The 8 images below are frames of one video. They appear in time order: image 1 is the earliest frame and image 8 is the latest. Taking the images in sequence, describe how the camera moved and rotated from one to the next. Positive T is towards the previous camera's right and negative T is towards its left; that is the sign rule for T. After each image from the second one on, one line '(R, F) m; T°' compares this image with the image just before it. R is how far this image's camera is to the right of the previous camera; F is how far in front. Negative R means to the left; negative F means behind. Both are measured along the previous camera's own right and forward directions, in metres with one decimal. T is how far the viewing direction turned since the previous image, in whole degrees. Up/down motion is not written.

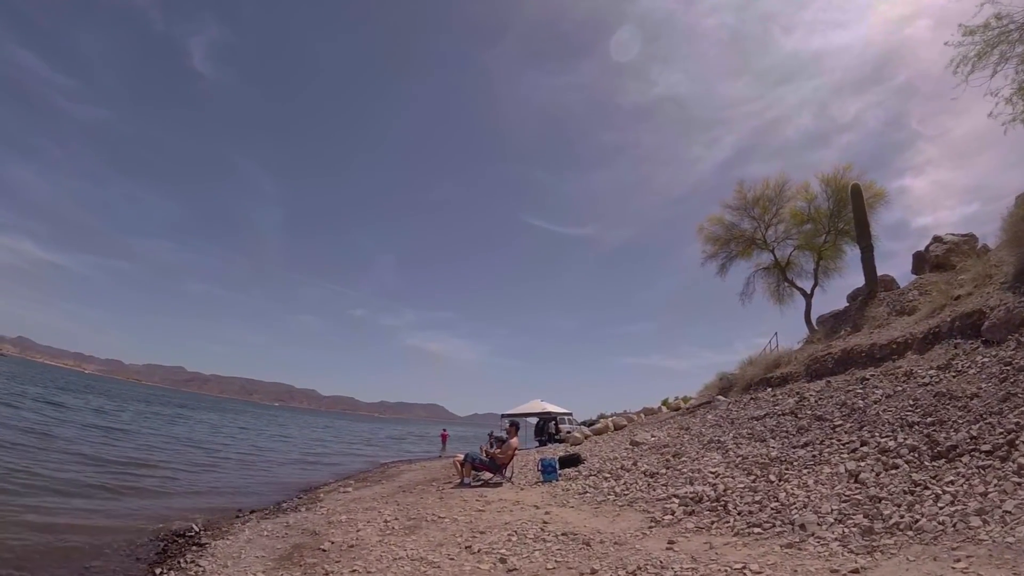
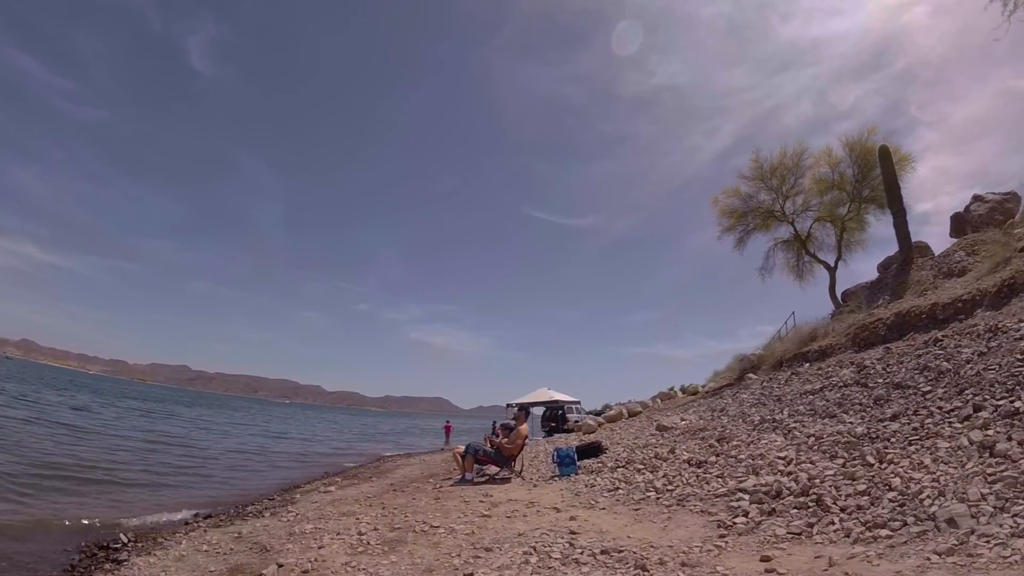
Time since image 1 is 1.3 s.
(-0.1, +2.2) m; 0°
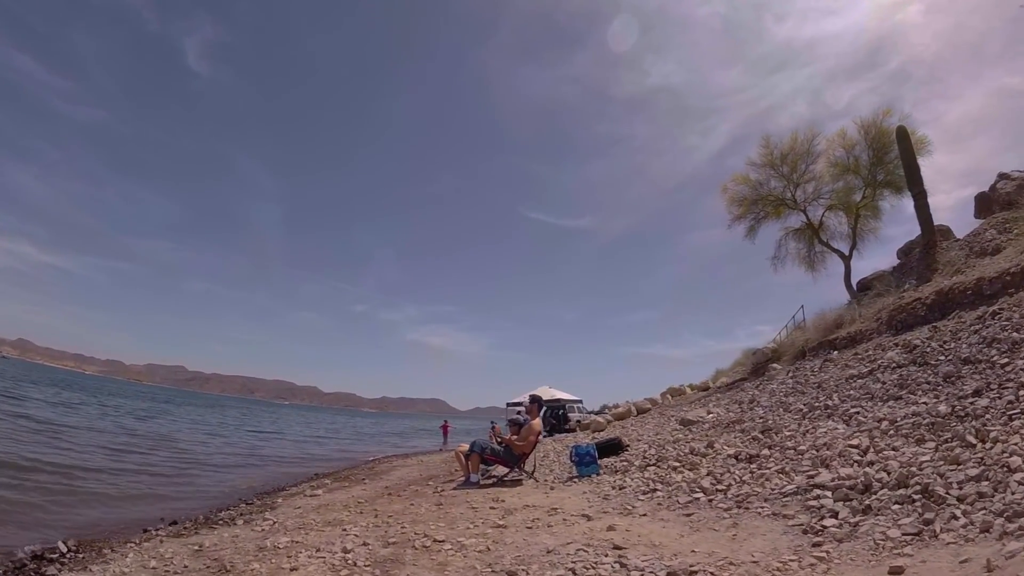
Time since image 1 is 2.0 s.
(-0.3, +1.4) m; 0°
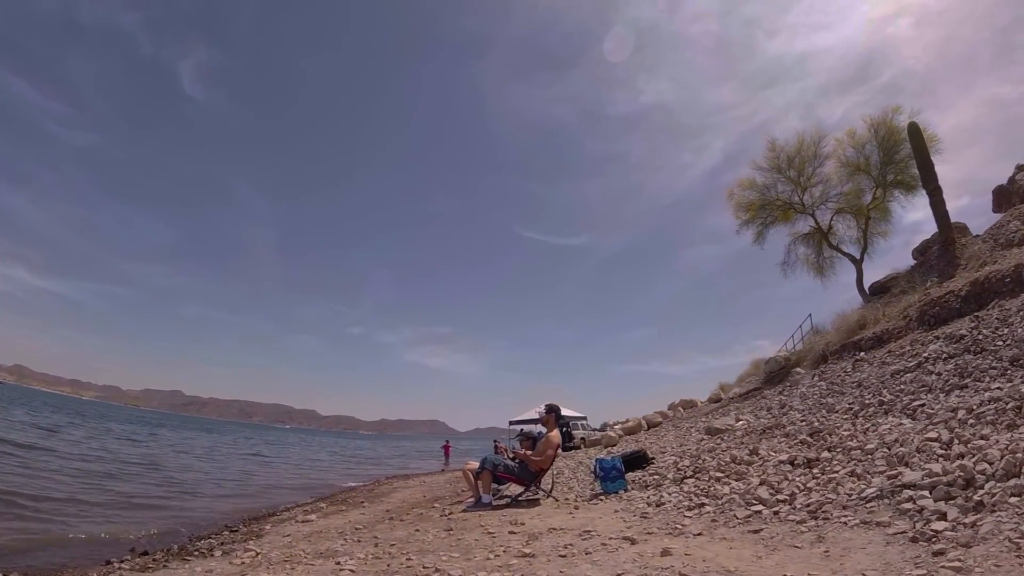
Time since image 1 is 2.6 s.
(-0.2, +1.0) m; 0°
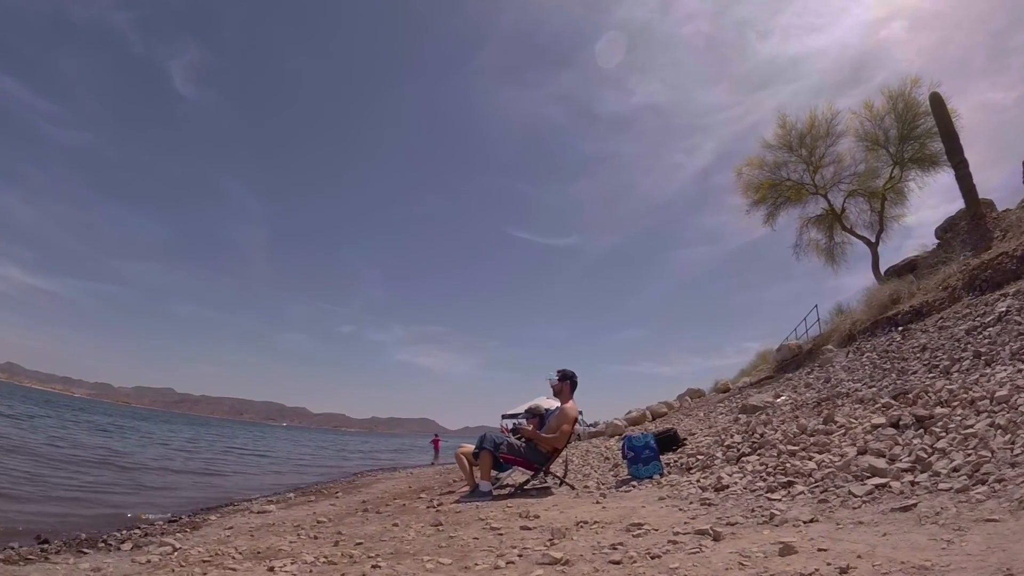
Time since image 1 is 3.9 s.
(-0.2, +1.8) m; +1°
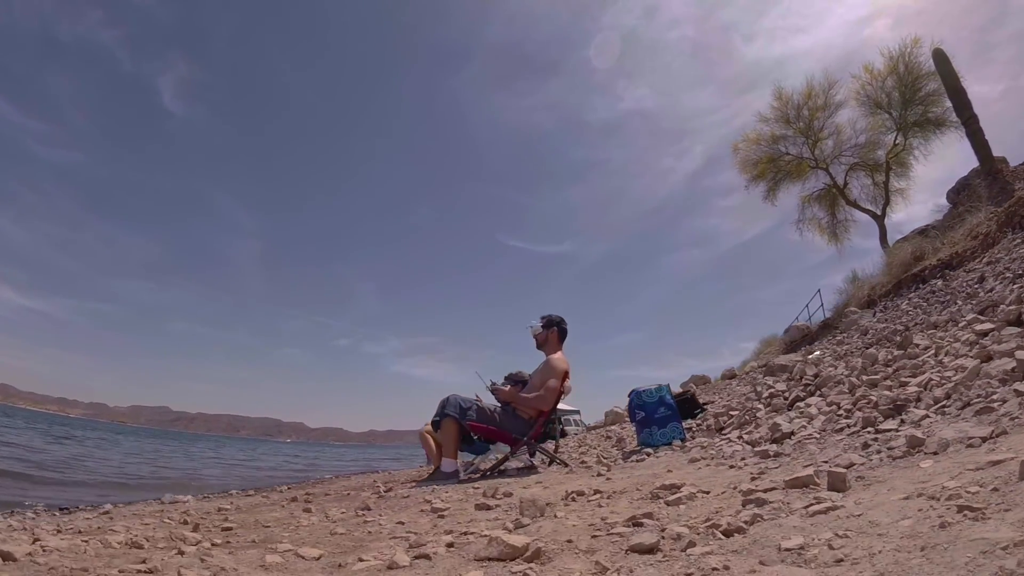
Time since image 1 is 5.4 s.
(+0.3, +1.8) m; +1°
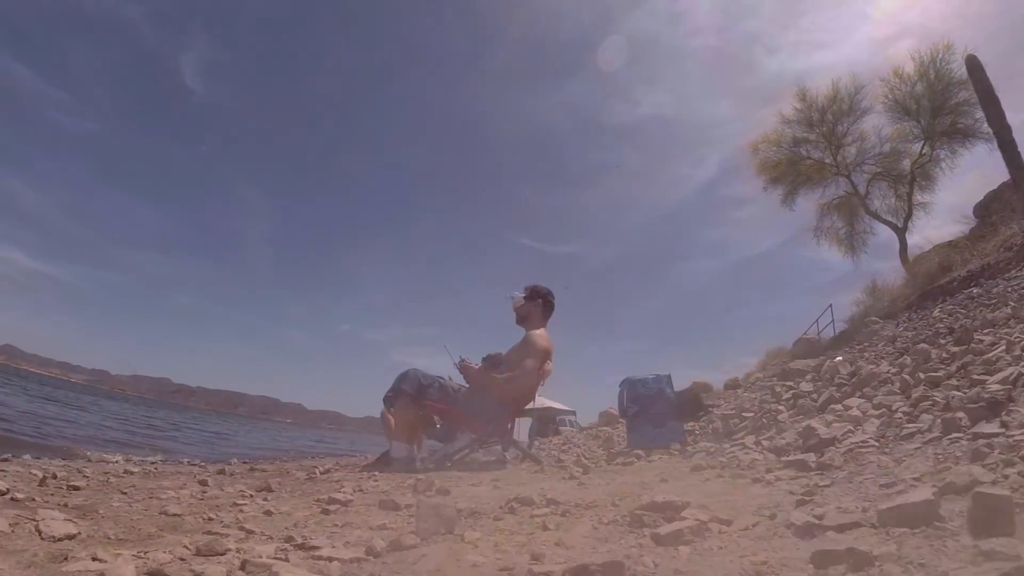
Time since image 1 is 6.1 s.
(+0.3, +0.9) m; -1°
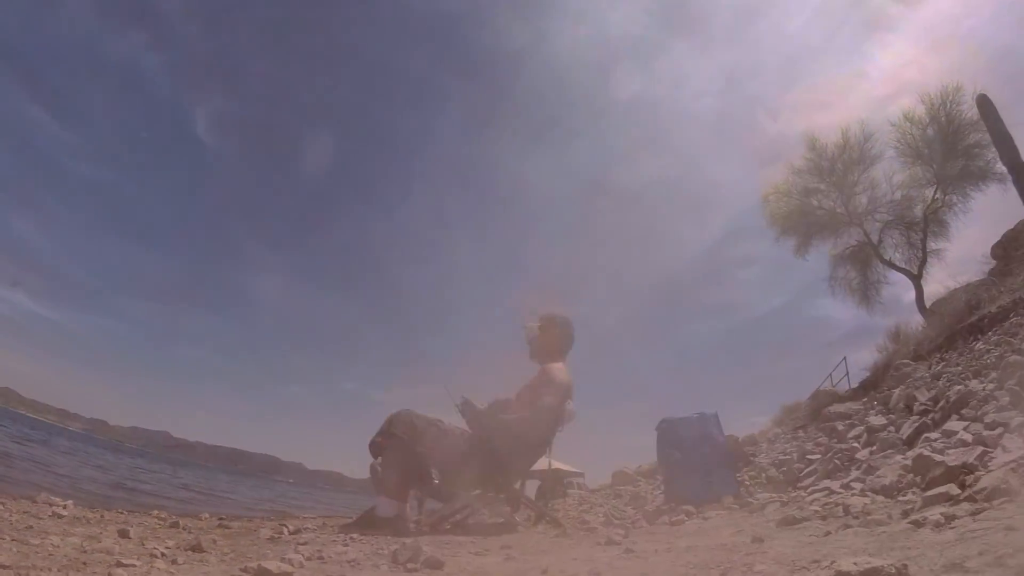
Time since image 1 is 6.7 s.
(0.0, +0.7) m; -1°
